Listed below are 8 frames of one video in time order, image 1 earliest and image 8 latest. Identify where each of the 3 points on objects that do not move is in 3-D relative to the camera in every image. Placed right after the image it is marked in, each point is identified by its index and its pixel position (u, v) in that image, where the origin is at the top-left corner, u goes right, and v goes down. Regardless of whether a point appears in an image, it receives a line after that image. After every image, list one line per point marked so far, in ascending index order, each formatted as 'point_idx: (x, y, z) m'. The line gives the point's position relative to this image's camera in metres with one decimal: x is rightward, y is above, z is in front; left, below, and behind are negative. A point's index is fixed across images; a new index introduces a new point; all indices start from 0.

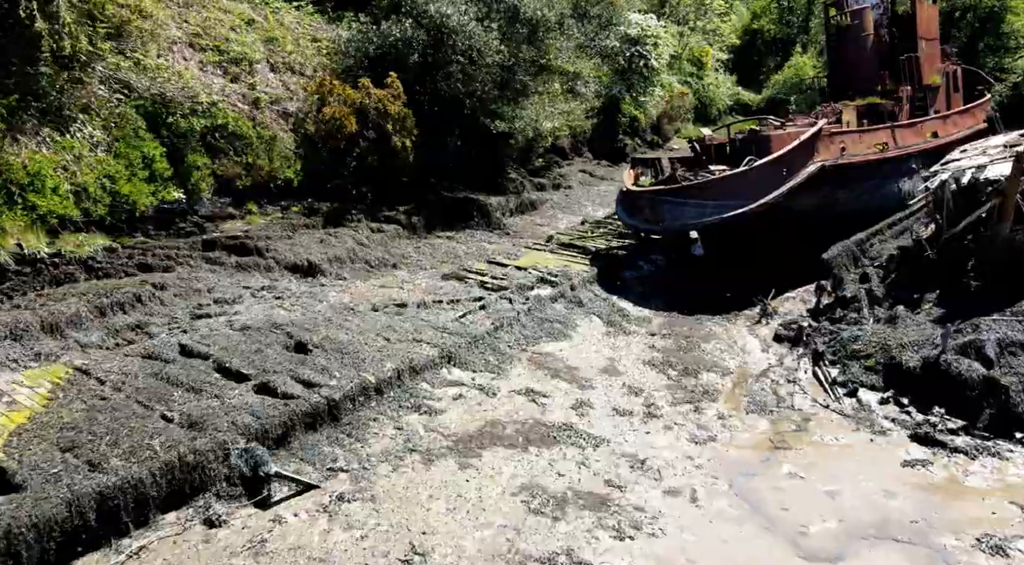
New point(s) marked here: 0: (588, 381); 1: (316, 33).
0: (+0.8, -1.1, +8.4) m
1: (-3.9, +5.0, +15.3) m
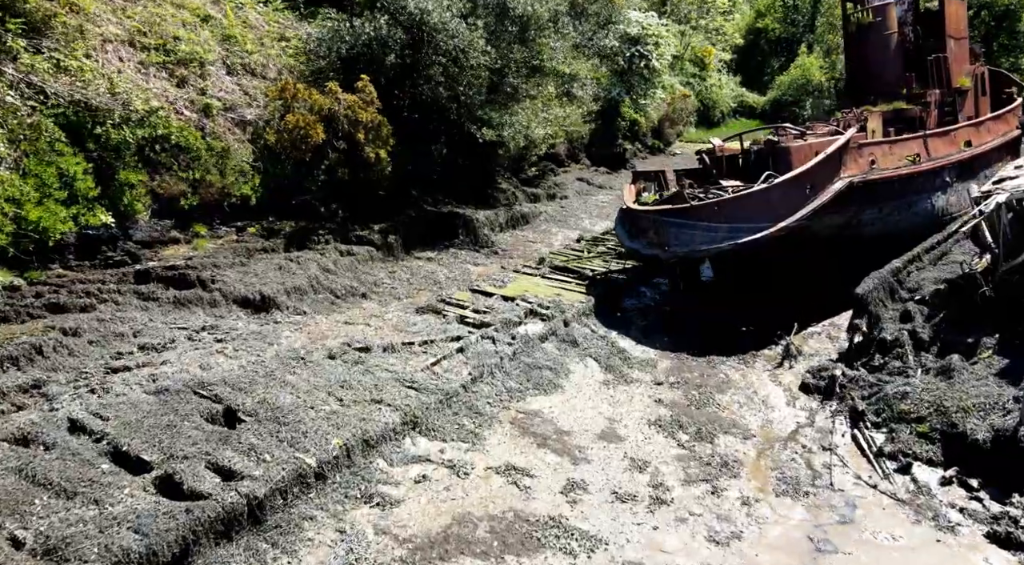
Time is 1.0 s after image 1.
0: (+0.6, -1.5, +7.0) m
1: (-4.1, +4.5, +13.8) m
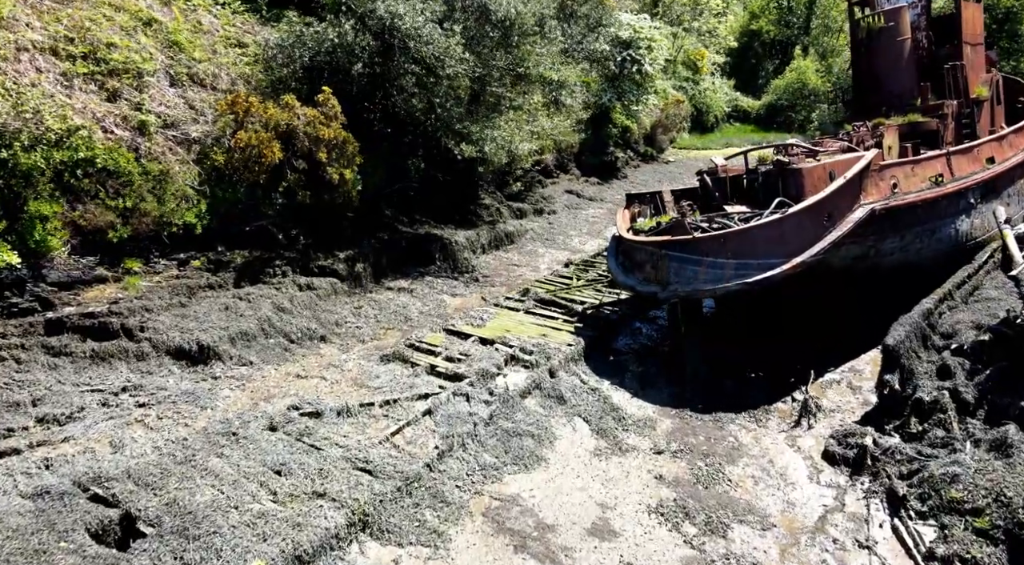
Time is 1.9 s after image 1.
0: (+0.4, -2.0, +5.7) m
1: (-4.4, +4.0, +12.5) m
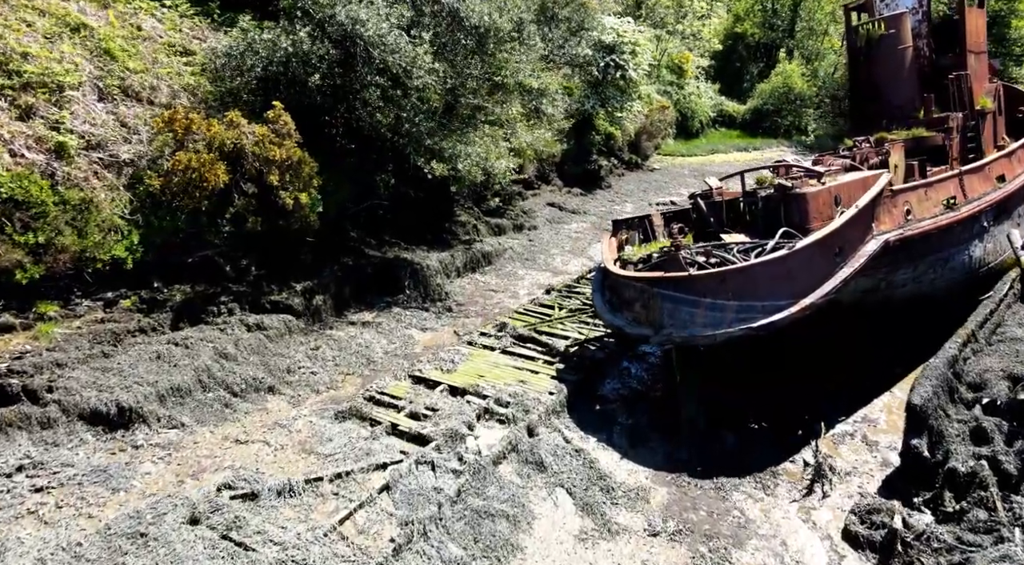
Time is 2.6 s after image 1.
0: (+0.2, -2.5, +4.6) m
1: (-4.8, +3.6, +11.4) m
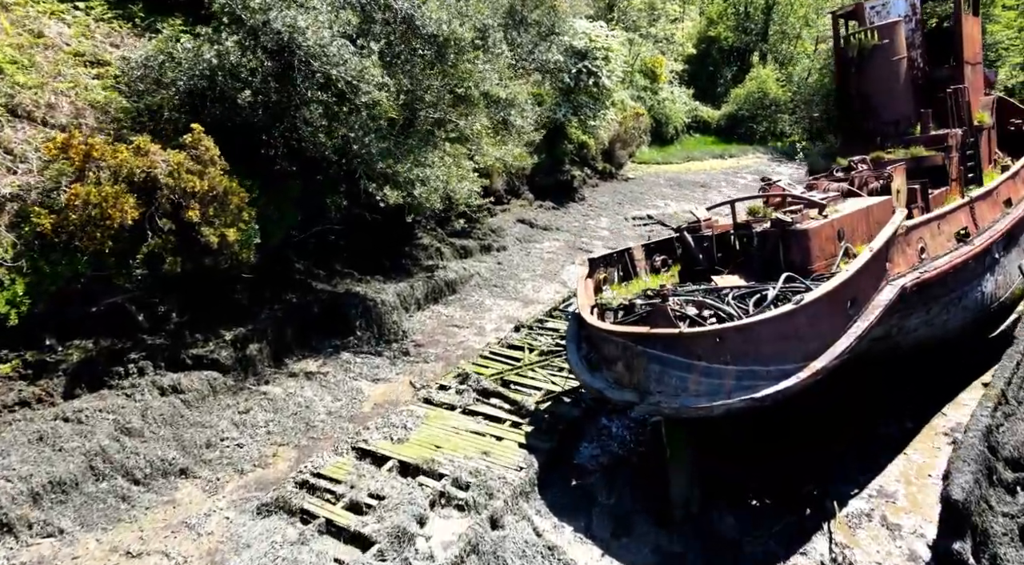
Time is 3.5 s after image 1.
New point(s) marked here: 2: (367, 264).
0: (0.0, -3.0, +3.4) m
1: (-5.3, +3.0, +9.9) m
2: (-2.4, +0.3, +12.9) m
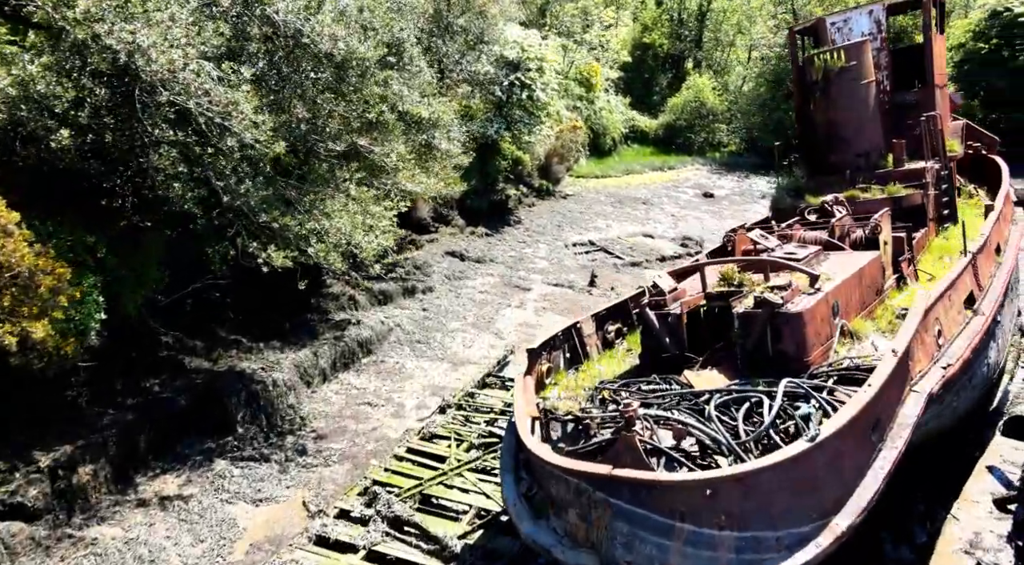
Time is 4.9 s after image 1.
0: (-0.2, -3.9, +1.4) m
1: (-6.1, +2.1, +7.5) m
2: (-3.5, -0.6, +10.6) m
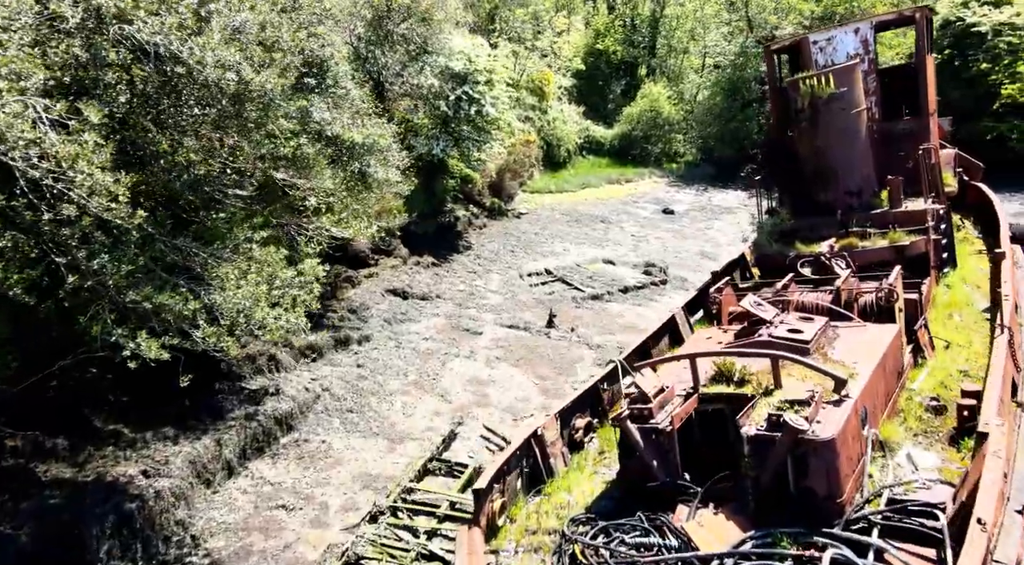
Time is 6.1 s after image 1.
0: (-0.3, -4.6, -0.4) m
1: (-6.5, +1.2, +5.4) m
2: (-4.1, -1.4, +8.7) m
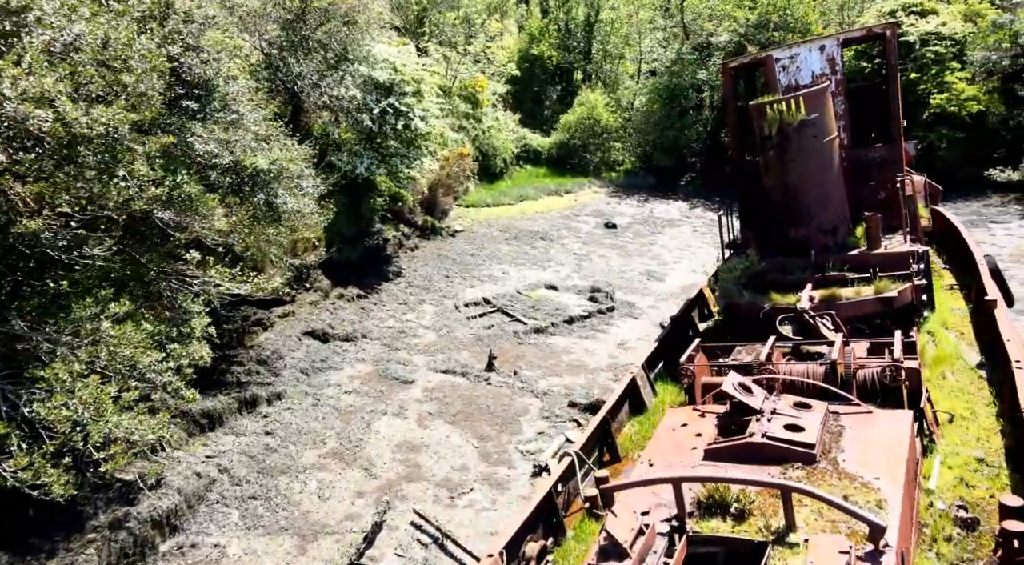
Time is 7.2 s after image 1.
0: (-0.1, -5.3, -1.9) m
1: (-6.9, +0.5, +3.3) m
2: (-4.7, -2.1, +6.8) m
